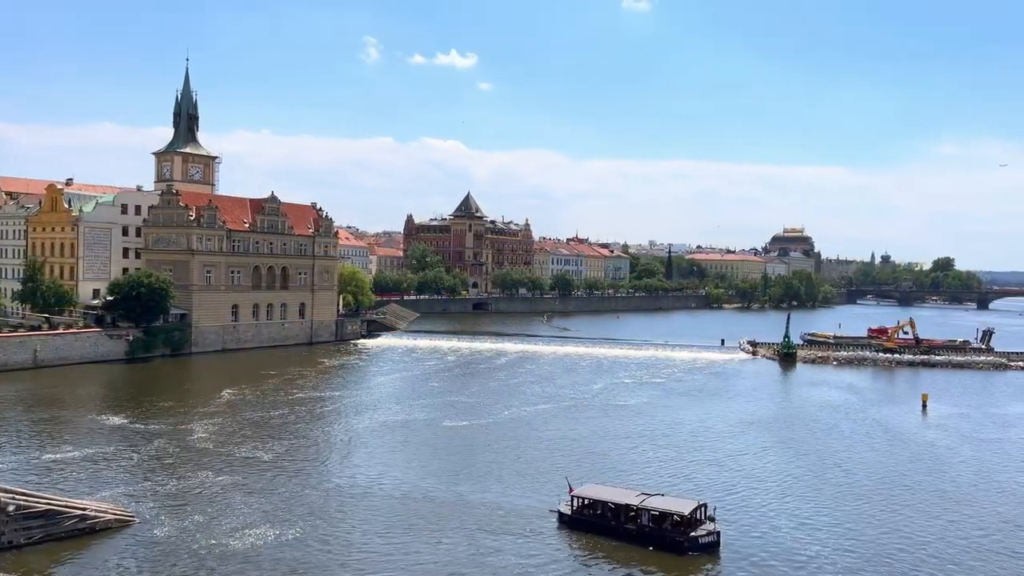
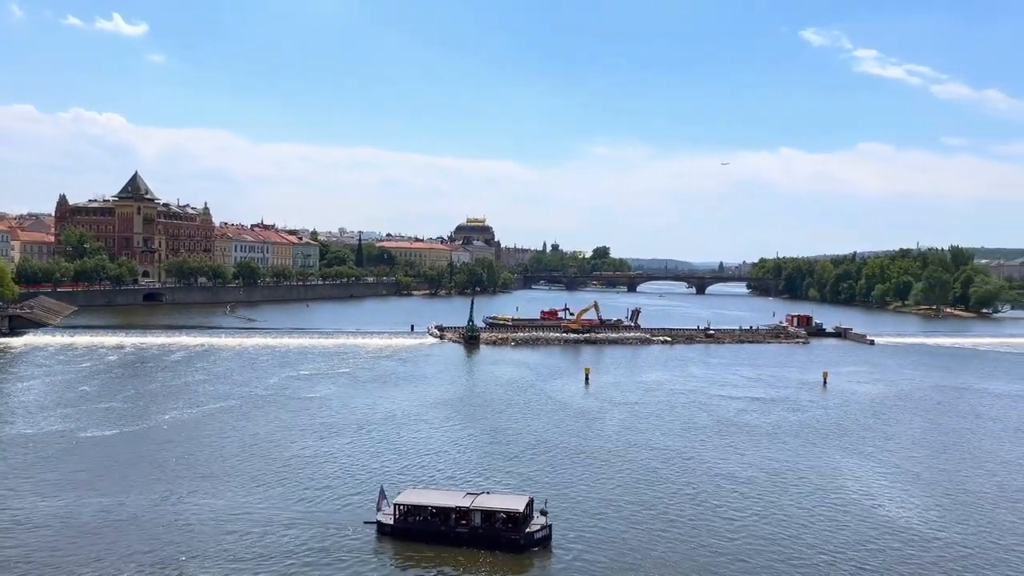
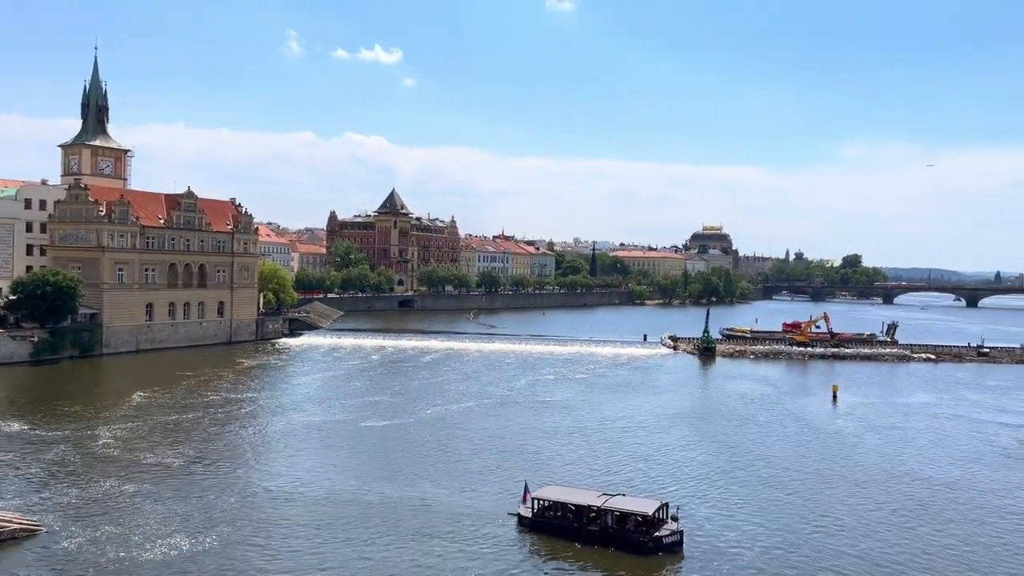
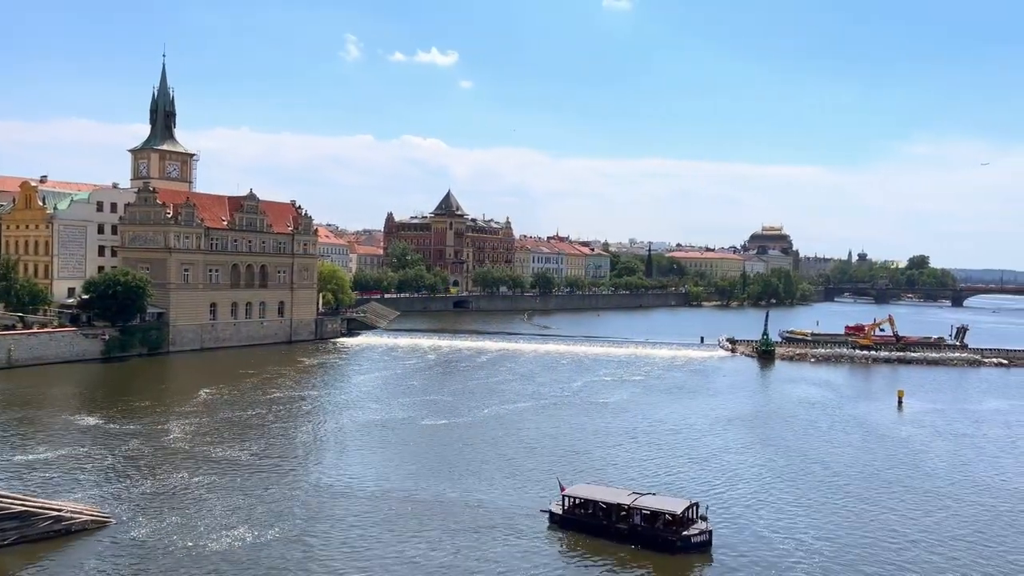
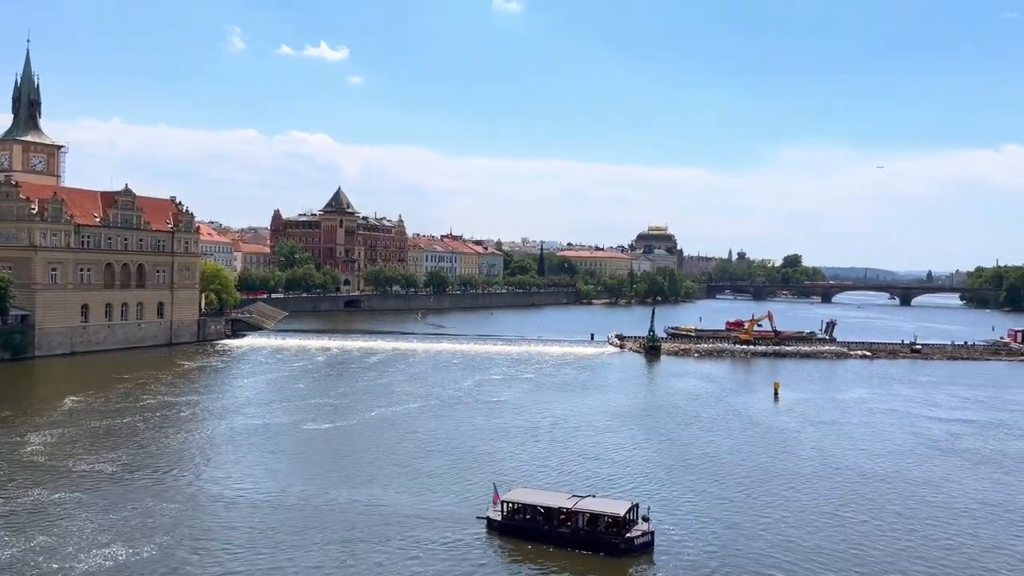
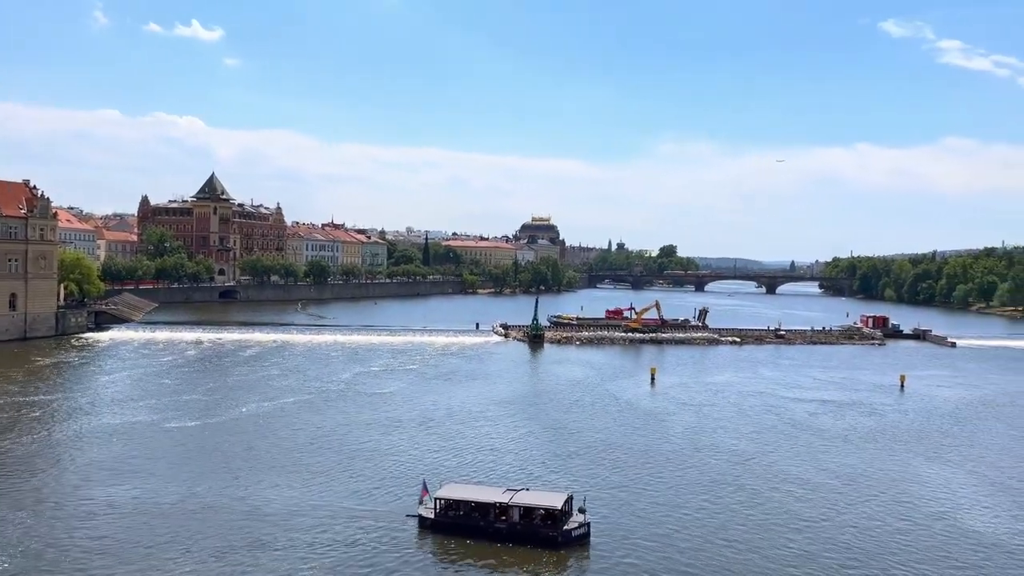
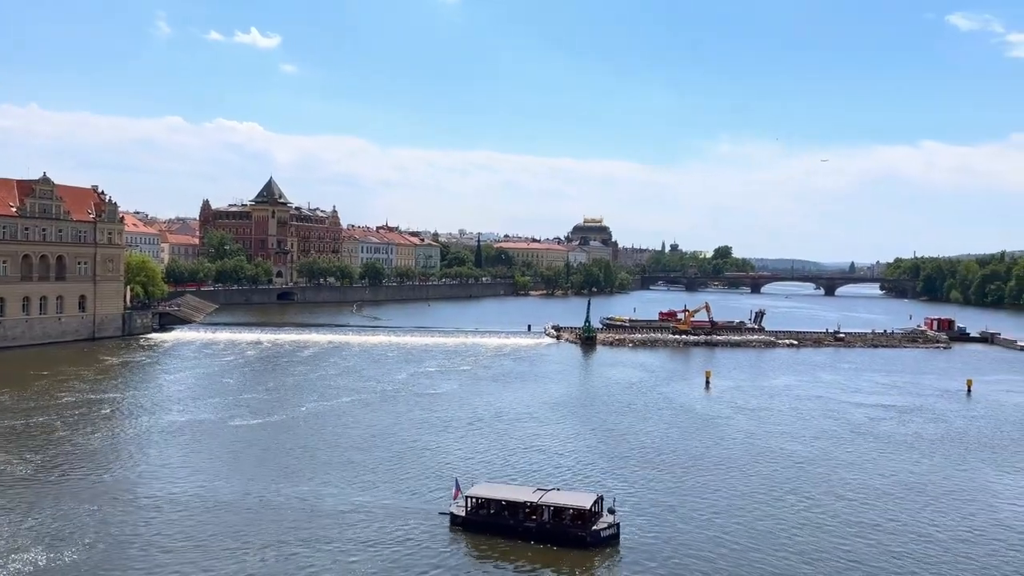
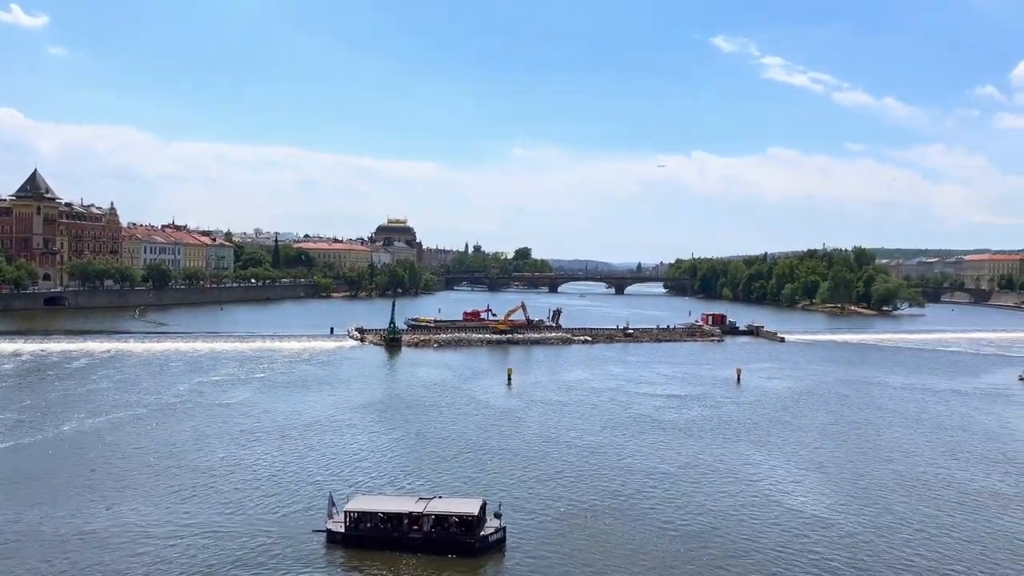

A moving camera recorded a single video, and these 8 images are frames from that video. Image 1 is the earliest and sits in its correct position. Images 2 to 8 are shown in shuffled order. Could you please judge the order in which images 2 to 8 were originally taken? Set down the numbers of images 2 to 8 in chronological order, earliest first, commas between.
4, 3, 5, 7, 6, 2, 8
